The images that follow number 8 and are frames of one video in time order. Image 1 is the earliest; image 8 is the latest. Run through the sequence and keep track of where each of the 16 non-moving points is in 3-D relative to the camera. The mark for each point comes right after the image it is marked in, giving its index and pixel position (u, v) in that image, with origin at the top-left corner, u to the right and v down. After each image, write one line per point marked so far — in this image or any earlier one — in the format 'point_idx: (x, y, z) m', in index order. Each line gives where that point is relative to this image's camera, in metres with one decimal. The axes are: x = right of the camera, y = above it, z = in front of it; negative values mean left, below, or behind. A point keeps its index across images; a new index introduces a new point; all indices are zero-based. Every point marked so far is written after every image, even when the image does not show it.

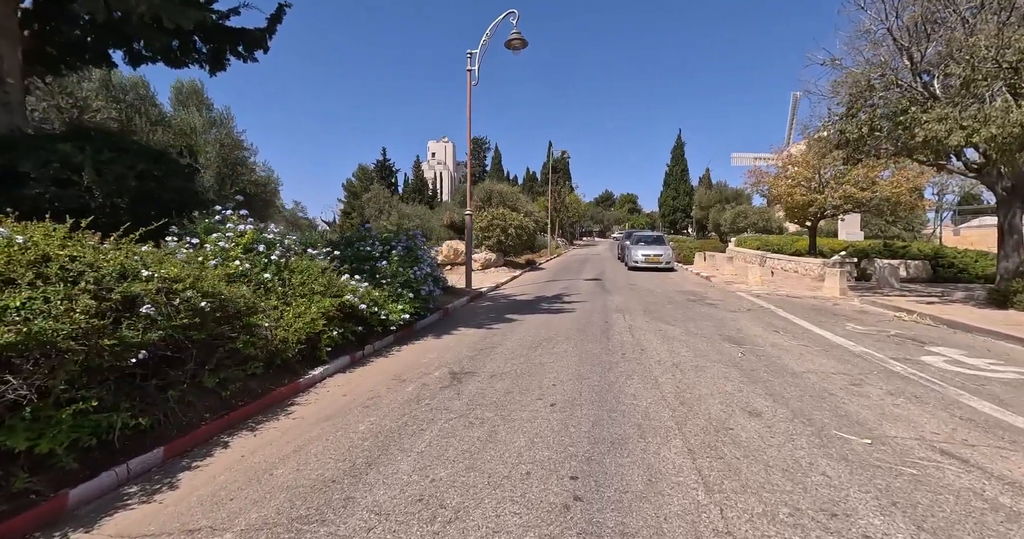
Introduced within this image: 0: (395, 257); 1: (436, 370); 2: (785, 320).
0: (-1.9, +0.2, +8.1) m
1: (-0.9, -1.2, +5.8) m
2: (+5.3, -1.0, +9.4) m
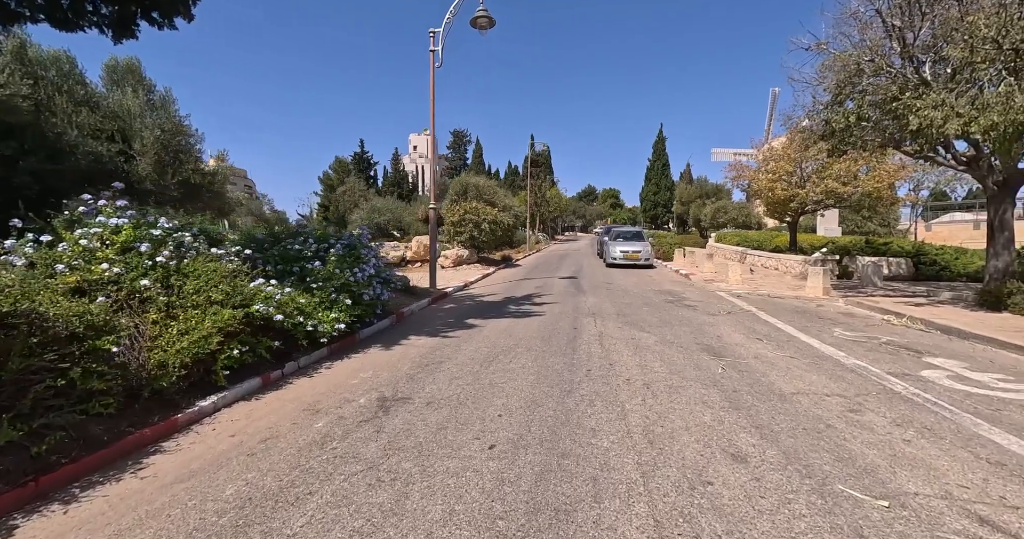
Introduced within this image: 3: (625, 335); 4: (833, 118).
0: (-2.6, +0.2, +7.0) m
1: (-1.5, -1.3, +4.8) m
2: (+4.6, -1.0, +8.7) m
3: (+1.8, -1.1, +7.9) m
4: (+6.9, +3.2, +10.4) m
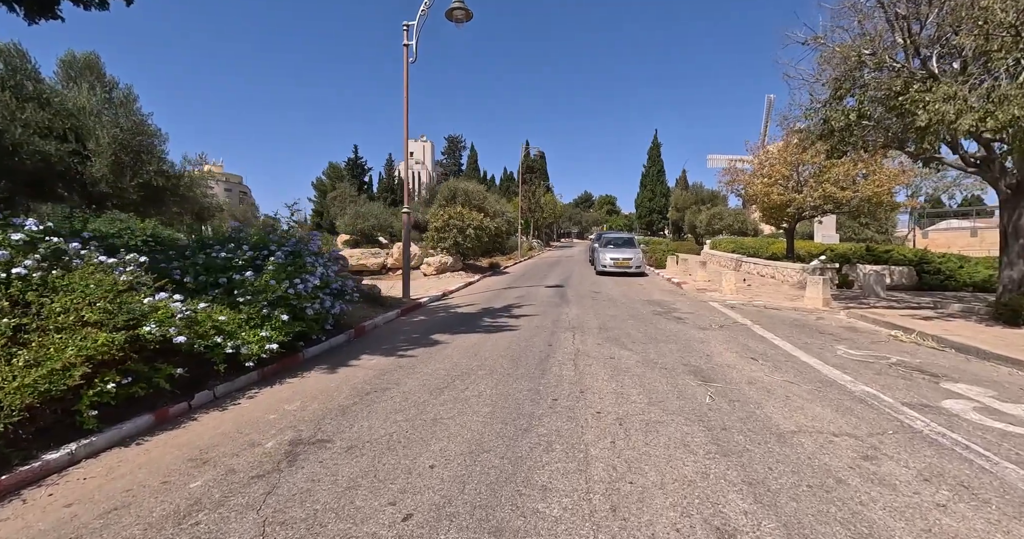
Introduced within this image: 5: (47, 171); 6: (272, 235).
0: (-3.1, 0.0, +6.2) m
1: (-2.0, -1.4, +3.9) m
2: (+4.1, -1.1, +7.8) m
3: (+1.3, -1.2, +7.0) m
4: (+6.3, +3.0, +9.7) m
5: (-11.8, +2.5, +12.4) m
6: (-3.5, +0.5, +7.2) m
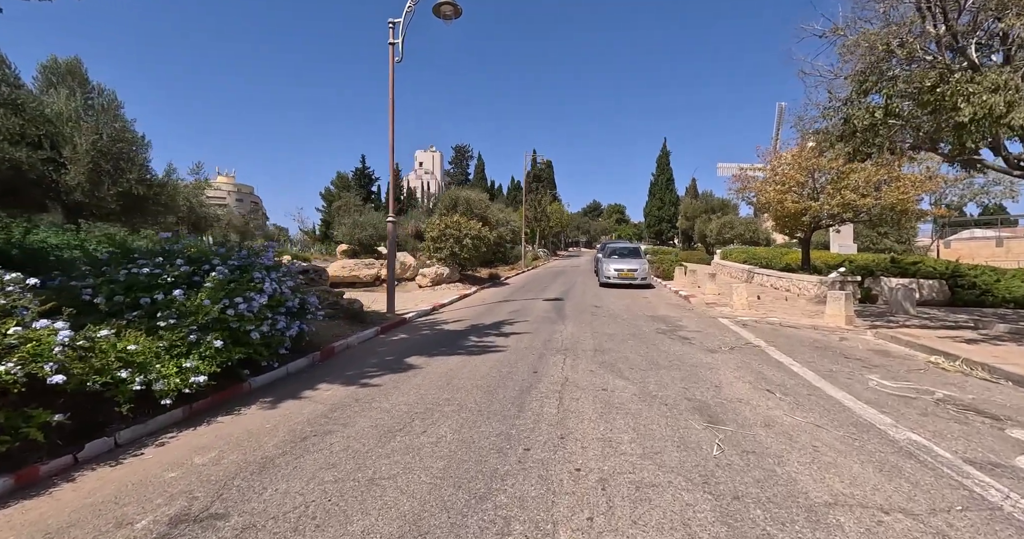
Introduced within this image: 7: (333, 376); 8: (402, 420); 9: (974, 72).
0: (-3.4, -0.2, +5.3) m
1: (-2.3, -1.5, +3.0) m
2: (+3.8, -1.4, +6.8) m
3: (+1.0, -1.4, +6.1) m
4: (+6.1, +2.8, +8.7) m
5: (-12.0, +2.2, +11.8) m
6: (-3.8, +0.3, +6.3) m
7: (-2.4, -1.5, +6.6) m
8: (-1.1, -1.5, +4.9) m
9: (+6.9, +3.0, +7.3) m
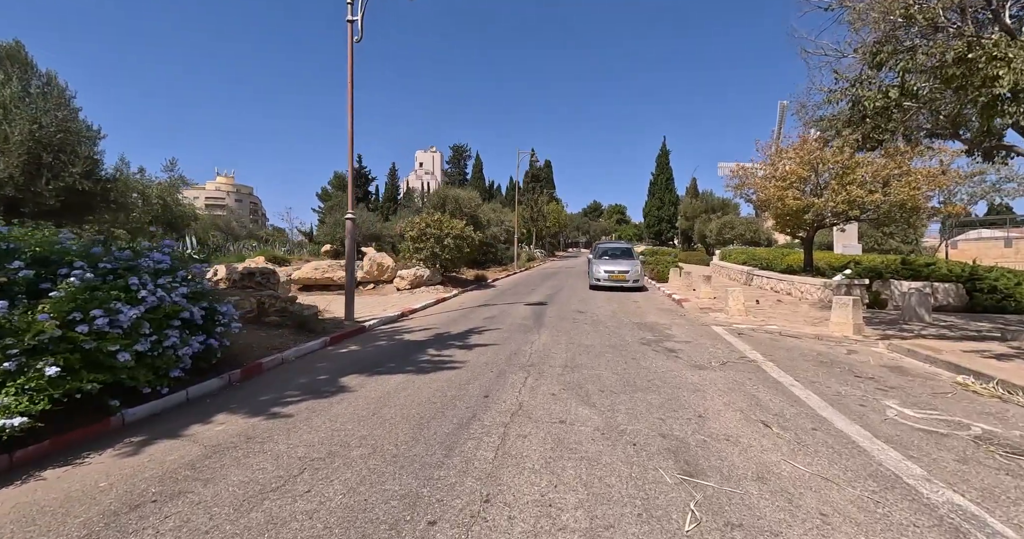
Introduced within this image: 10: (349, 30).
0: (-4.0, -0.2, +4.2) m
1: (-2.9, -1.6, +1.9) m
2: (+3.2, -1.4, +5.7) m
3: (+0.4, -1.5, +4.9) m
4: (+5.5, +2.7, +7.6) m
5: (-12.6, +2.1, +10.7) m
6: (-4.4, +0.3, +5.2) m
7: (-3.1, -1.5, +5.5) m
8: (-1.7, -1.6, +3.8) m
9: (+6.3, +2.9, +6.2) m
10: (-3.5, +5.1, +10.5) m
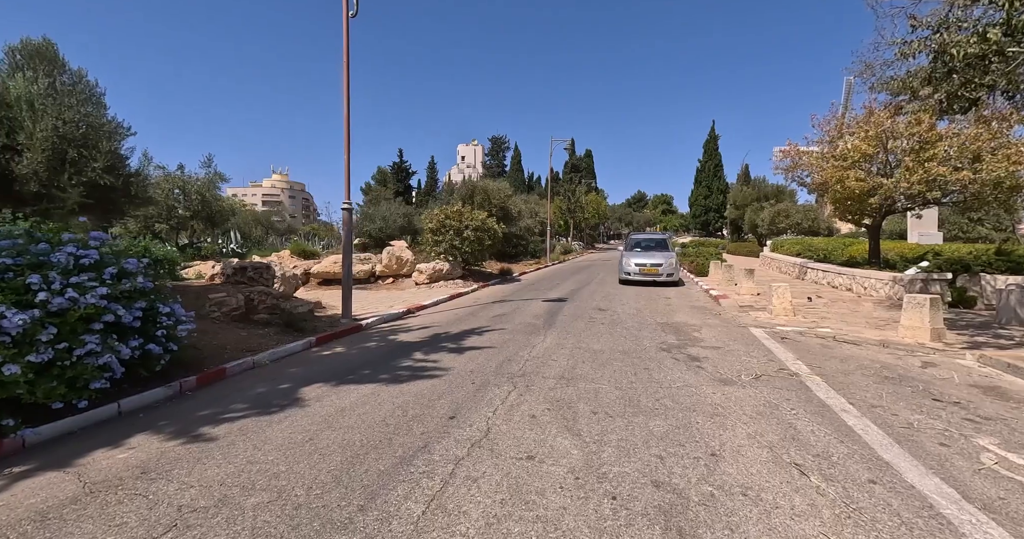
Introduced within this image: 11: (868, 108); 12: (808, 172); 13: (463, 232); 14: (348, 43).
0: (-4.4, -0.2, +3.6) m
1: (-3.5, -1.6, +1.2) m
2: (+2.9, -1.4, +4.4) m
3: (+0.1, -1.5, +3.9) m
4: (+5.4, +2.8, +6.0) m
5: (-12.4, +2.2, +10.8) m
6: (-4.7, +0.3, +4.6) m
7: (-3.3, -1.5, +4.8) m
8: (-2.2, -1.5, +2.9) m
9: (+6.0, +3.0, +4.5) m
10: (-3.3, +5.3, +9.7) m
11: (+9.6, +4.3, +13.0) m
12: (+9.4, +3.1, +15.5) m
13: (-1.6, +1.3, +17.0) m
14: (-3.3, +4.6, +9.8) m
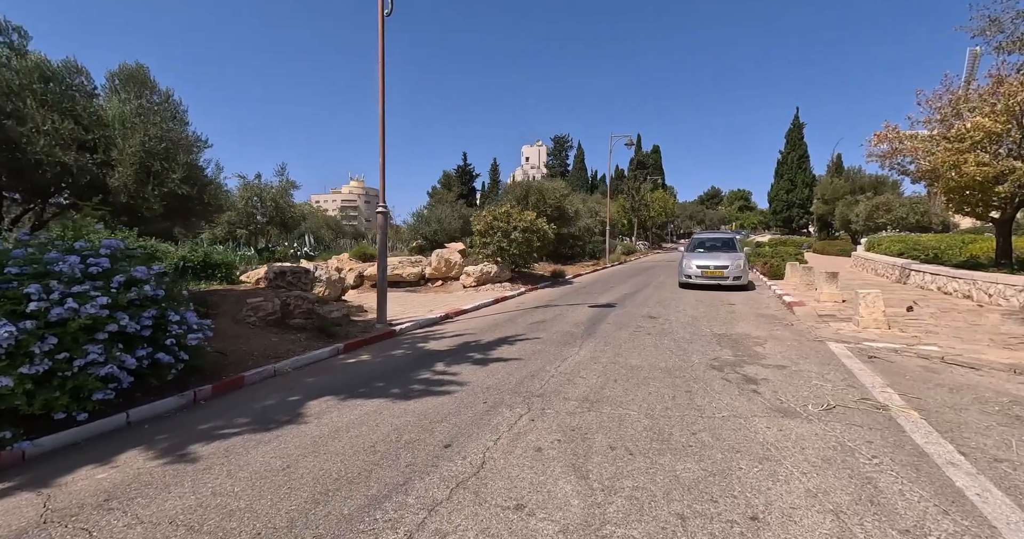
0: (-4.5, -0.3, +3.6) m
1: (-3.9, -1.7, +1.1) m
2: (+2.9, -1.4, +3.4) m
3: (0.0, -1.5, +3.3) m
4: (+5.5, +2.8, +4.6) m
5: (-11.4, +2.1, +11.8) m
6: (-4.7, +0.2, +4.7) m
7: (-3.3, -1.6, +4.6) m
8: (-2.3, -1.6, +2.6) m
9: (+6.0, +2.9, +3.0) m
10: (-2.6, +5.2, +9.5) m
11: (+10.7, +4.3, +10.9) m
12: (+10.8, +3.1, +13.4) m
13: (+0.2, +1.3, +16.4) m
14: (-2.5, +4.5, +9.6) m
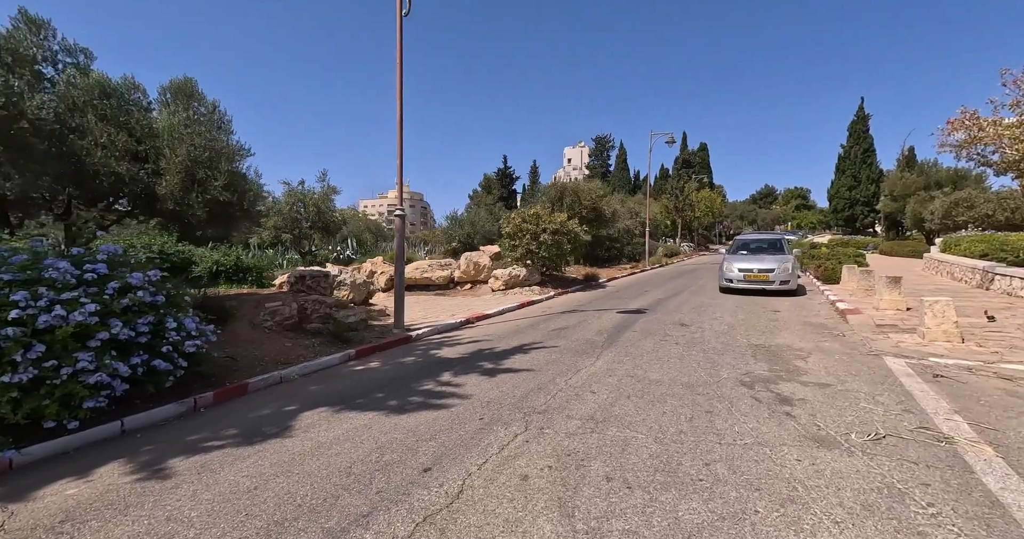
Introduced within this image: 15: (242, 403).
0: (-4.6, -0.3, +3.6) m
1: (-4.3, -1.7, +1.1) m
2: (+2.7, -1.5, +2.7) m
3: (-0.2, -1.6, +2.8) m
4: (+5.4, +2.7, +3.7) m
5: (-10.7, +2.0, +12.5) m
6: (-4.7, +0.1, +4.7) m
7: (-3.3, -1.6, +4.5) m
8: (-2.6, -1.7, +2.4) m
9: (+5.7, +2.9, +2.1) m
10: (-2.2, +5.1, +9.3) m
11: (+11.2, +4.2, +9.5) m
12: (+11.5, +3.0, +12.0) m
13: (+1.2, +1.2, +16.0) m
14: (-2.1, +4.4, +9.4) m
15: (-3.1, -1.6, +5.7) m
